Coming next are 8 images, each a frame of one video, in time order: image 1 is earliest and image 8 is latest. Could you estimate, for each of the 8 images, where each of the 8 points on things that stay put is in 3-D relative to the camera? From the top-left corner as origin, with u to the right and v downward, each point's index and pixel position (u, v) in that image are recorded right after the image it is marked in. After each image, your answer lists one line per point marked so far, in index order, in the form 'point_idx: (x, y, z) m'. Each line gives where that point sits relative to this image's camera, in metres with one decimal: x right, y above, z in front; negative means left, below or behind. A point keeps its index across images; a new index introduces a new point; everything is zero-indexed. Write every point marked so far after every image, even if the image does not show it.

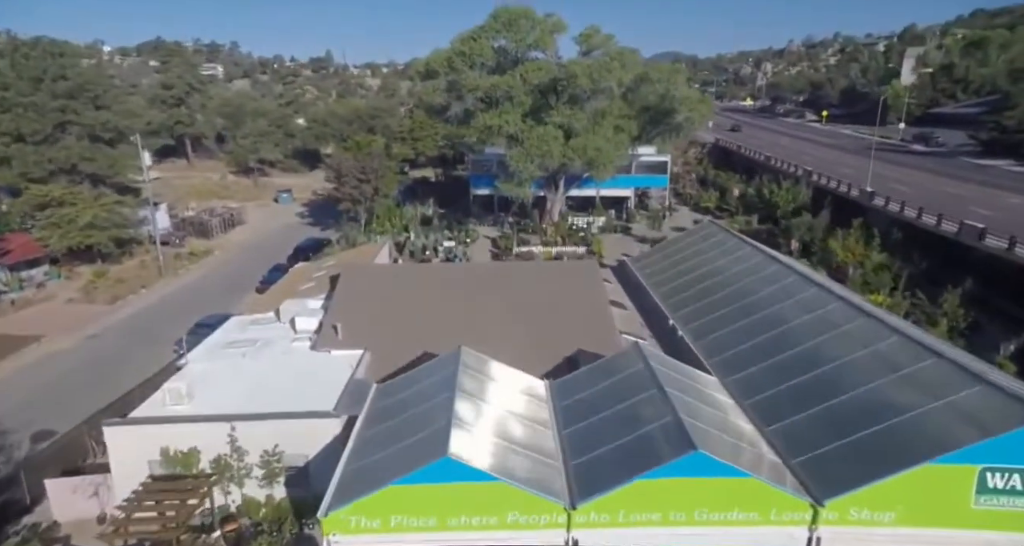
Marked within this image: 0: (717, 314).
0: (+5.3, -0.9, +17.0) m
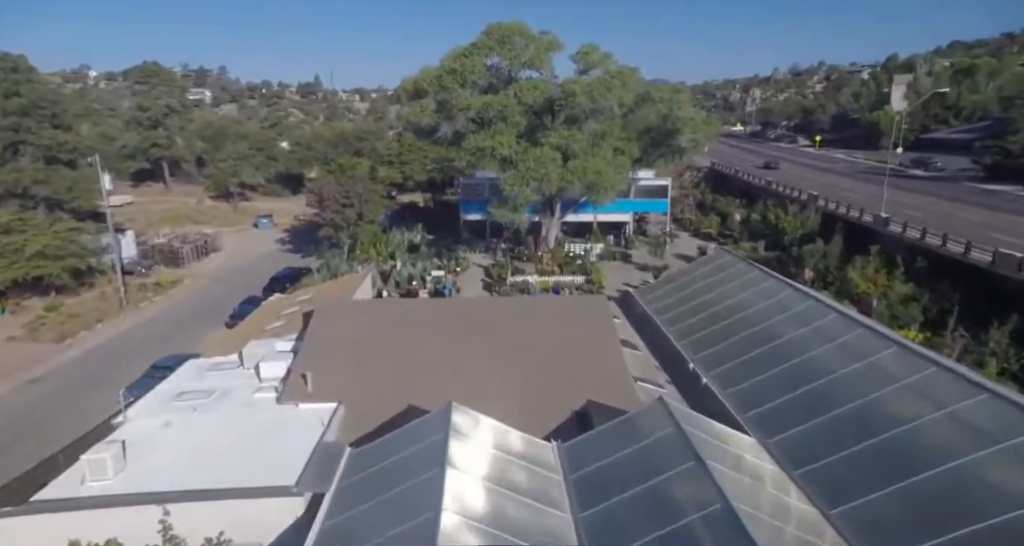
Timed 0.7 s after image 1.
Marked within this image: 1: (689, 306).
0: (+5.3, -1.8, +14.9) m
1: (+5.2, -0.9, +19.0) m
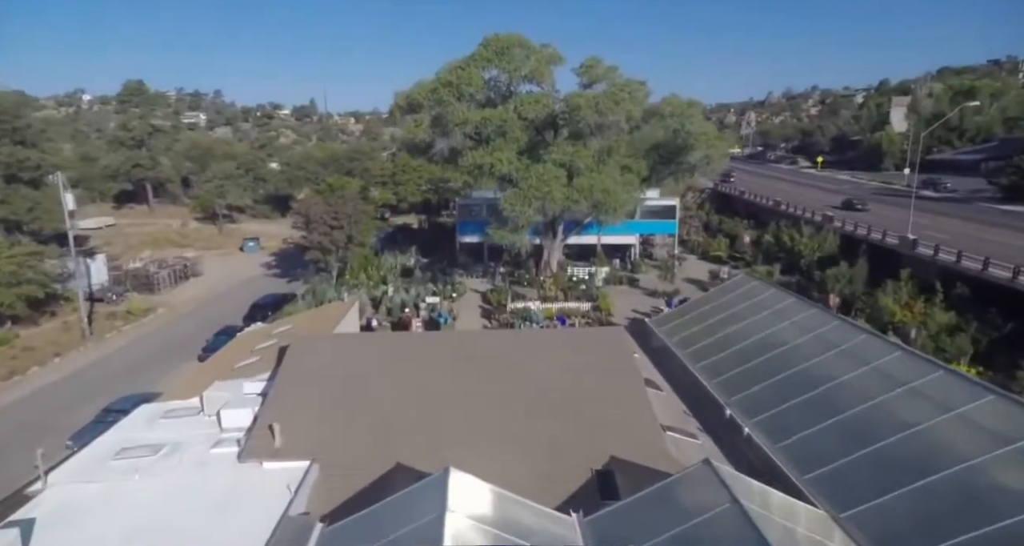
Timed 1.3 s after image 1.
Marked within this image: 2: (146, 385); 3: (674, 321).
0: (+5.4, -2.4, +12.8) m
1: (+5.2, -1.7, +16.9) m
2: (-10.9, -3.3, +19.4) m
3: (+4.8, -1.4, +19.1) m
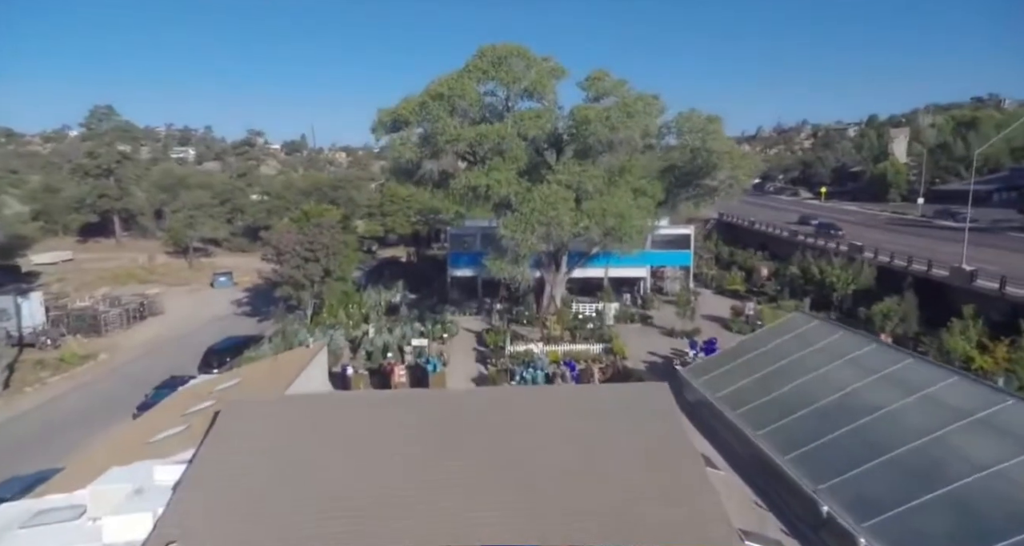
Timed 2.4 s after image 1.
0: (+5.5, -2.9, +9.1) m
1: (+5.3, -2.5, +13.3) m
2: (-10.8, -4.3, +15.5) m
3: (+4.9, -2.3, +15.6) m
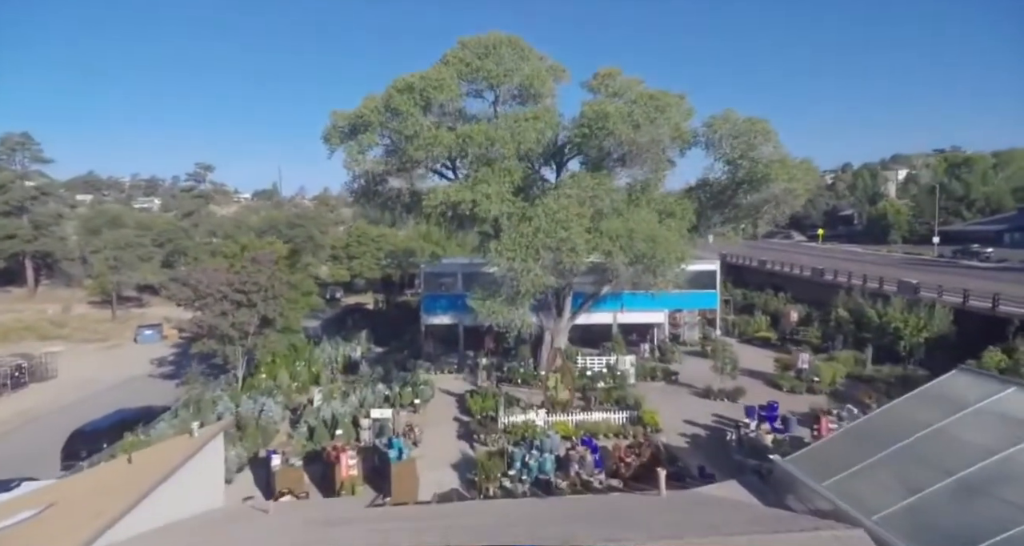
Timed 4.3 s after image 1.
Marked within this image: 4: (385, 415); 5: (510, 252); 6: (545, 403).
0: (+5.9, -2.9, +3.2) m
1: (+5.6, -2.8, +7.5) m
2: (-10.7, -5.0, +8.9) m
3: (+5.0, -2.9, +9.7) m
4: (-3.4, -3.8, +17.6) m
5: (-0.1, +0.4, +16.6) m
6: (+1.0, -4.0, +19.8) m
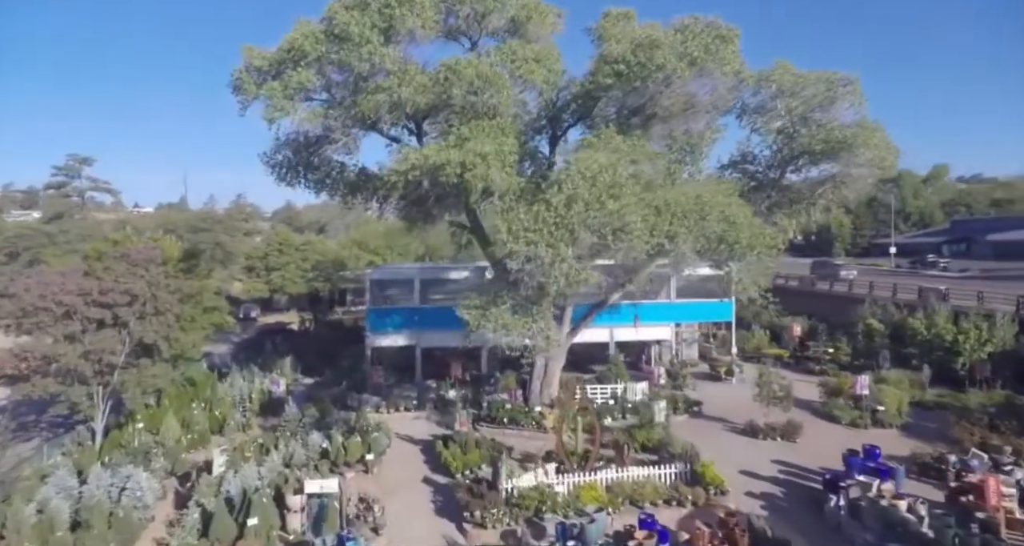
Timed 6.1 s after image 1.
0: (+7.7, -2.4, -1.6) m
1: (+6.8, -2.4, +2.6) m
2: (-9.4, -4.7, +2.0) m
3: (+6.0, -2.6, +4.7) m
4: (-3.3, -3.8, +11.5) m
5: (+0.2, +0.5, +11.1) m
6: (+0.9, -4.0, +14.2) m
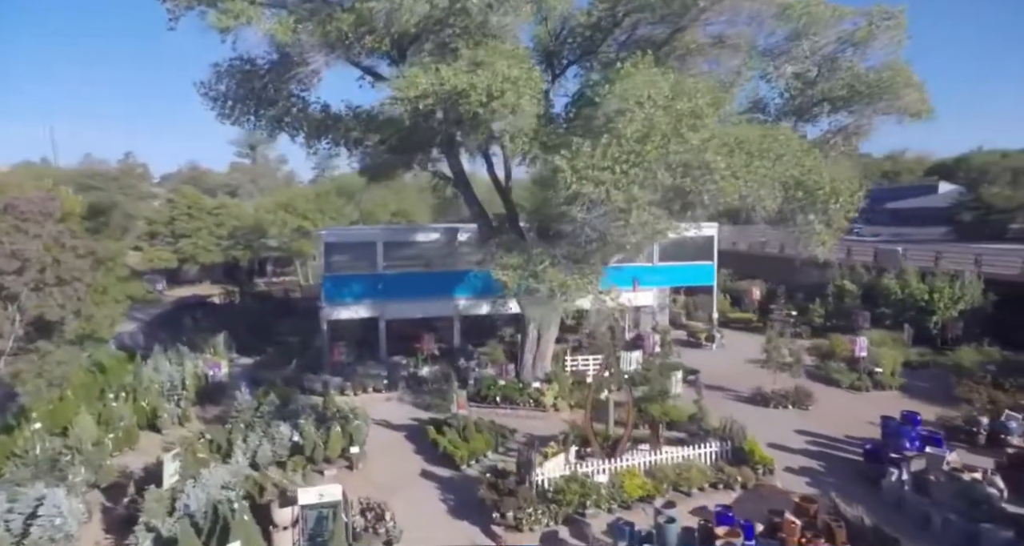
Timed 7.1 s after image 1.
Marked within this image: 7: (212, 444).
0: (+10.1, -2.2, -2.3) m
1: (+8.7, -2.0, +1.7) m
2: (-7.3, -4.5, -1.1) m
3: (+7.6, -2.1, +3.7) m
4: (-2.6, -3.1, +9.2) m
5: (+0.8, +1.2, +9.1) m
6: (+1.1, -3.1, +12.4) m
7: (-5.6, -3.1, +12.3) m
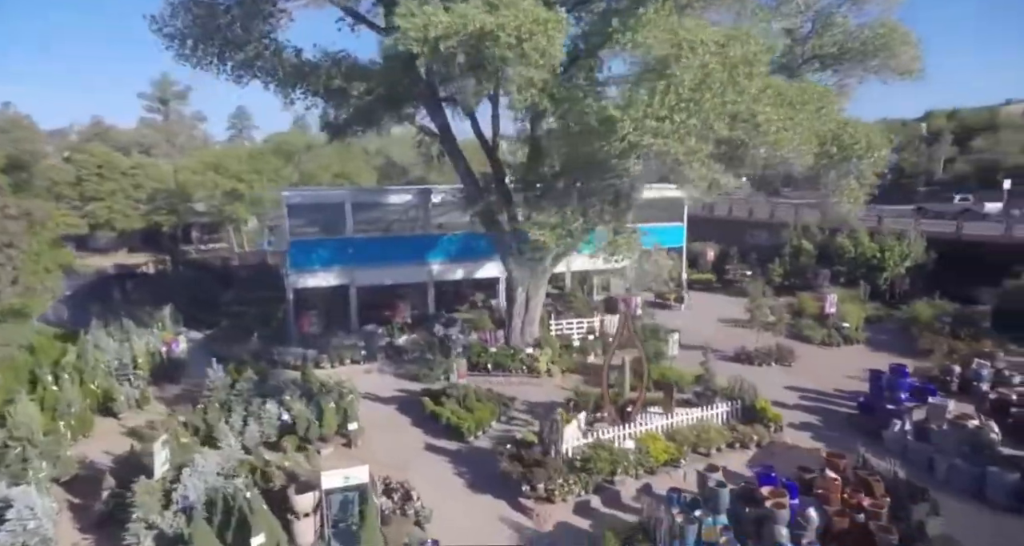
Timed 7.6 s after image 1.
0: (+11.9, -2.1, -1.5) m
1: (+10.0, -1.7, +2.3) m
2: (-5.5, -4.7, -2.3) m
3: (+8.7, -1.7, +4.1) m
4: (-2.1, -2.6, +8.4) m
5: (+1.3, +1.7, +8.5) m
6: (+1.2, -2.4, +12.1) m
7: (-5.5, -2.5, +11.1) m
